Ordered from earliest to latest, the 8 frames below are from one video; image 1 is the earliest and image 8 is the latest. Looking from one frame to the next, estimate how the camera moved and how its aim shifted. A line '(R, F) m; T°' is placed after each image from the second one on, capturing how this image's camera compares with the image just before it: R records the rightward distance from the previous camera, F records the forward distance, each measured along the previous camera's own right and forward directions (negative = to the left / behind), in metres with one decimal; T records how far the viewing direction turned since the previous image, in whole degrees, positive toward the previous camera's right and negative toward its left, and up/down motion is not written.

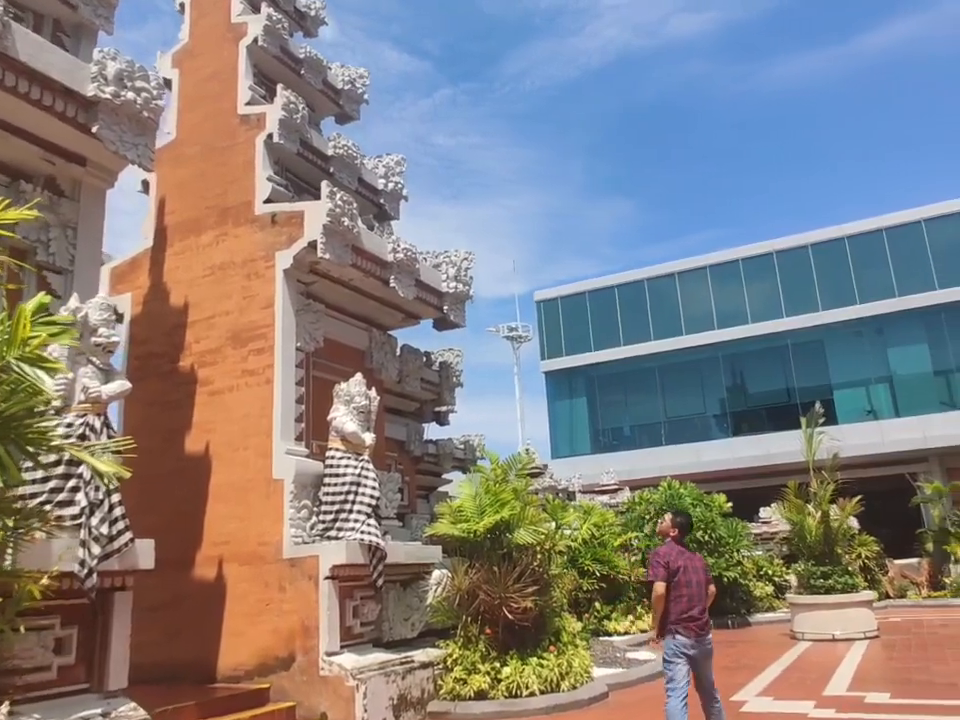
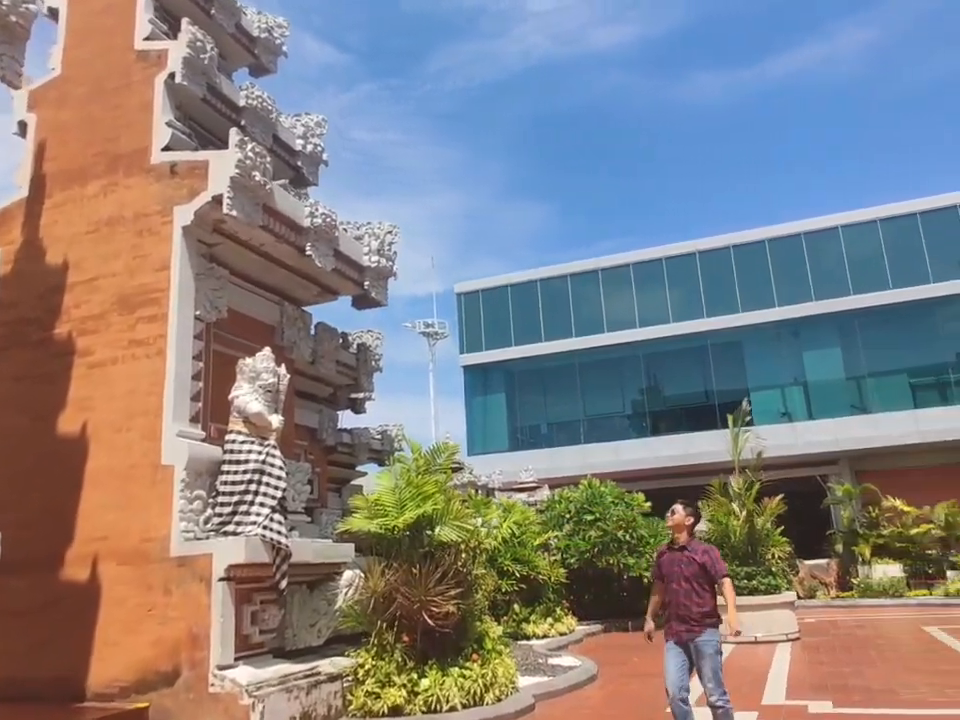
(-0.1, +0.9) m; +6°
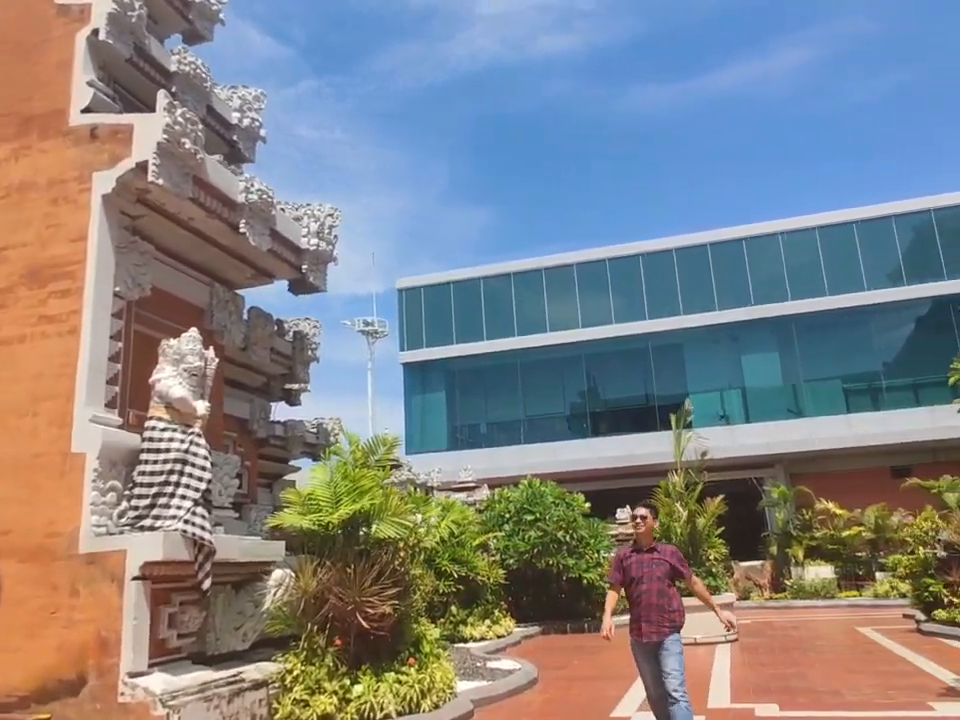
(0.0, +0.4) m; +4°
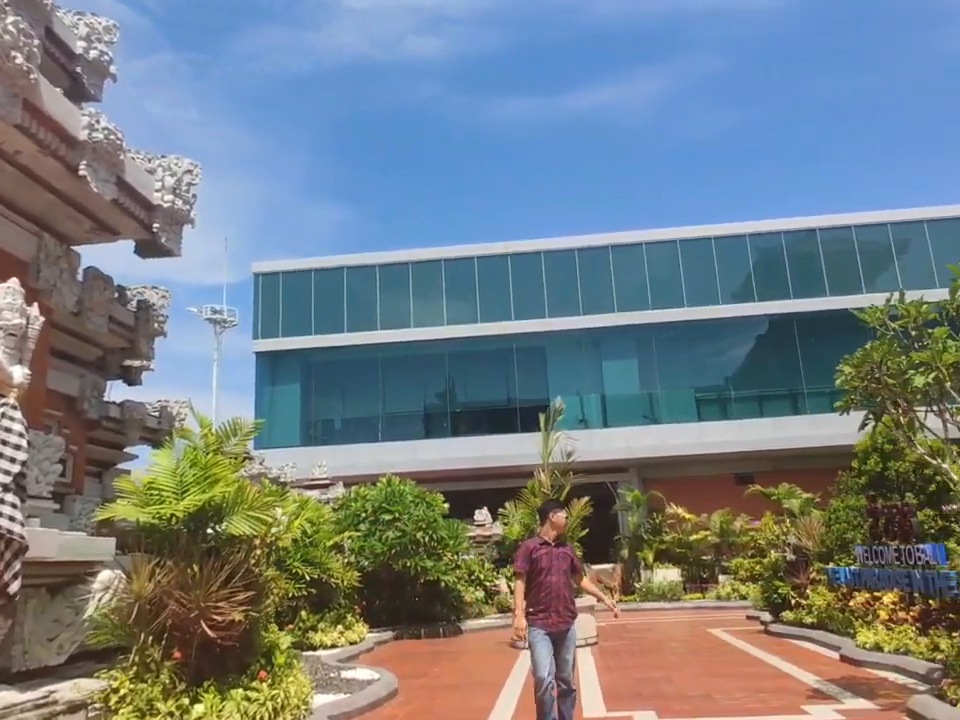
(-0.2, +0.7) m; +10°
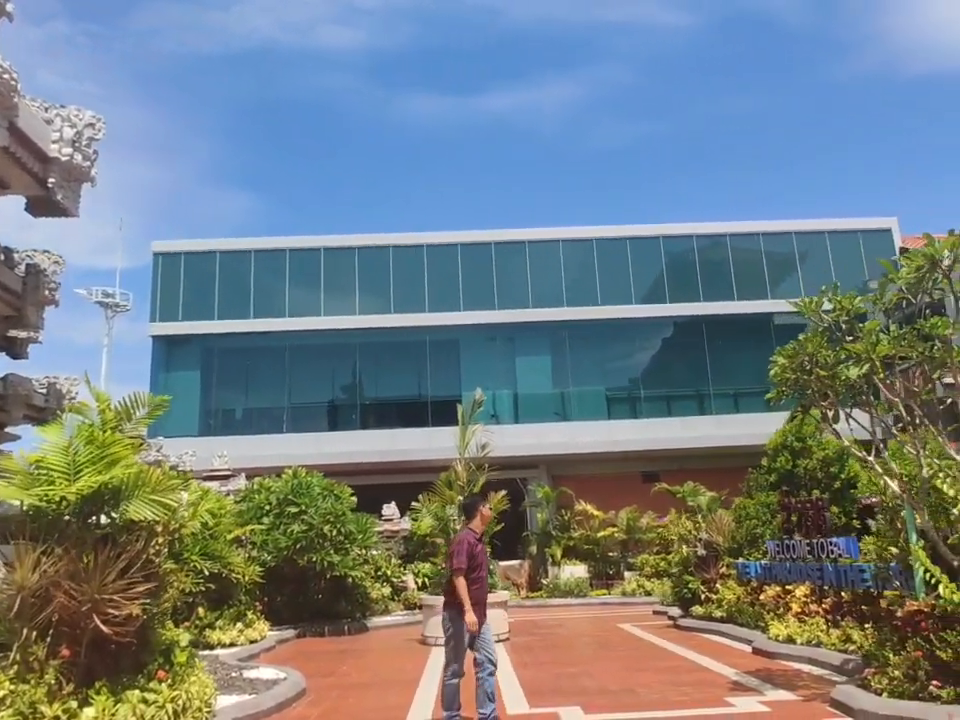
(-0.2, +0.4) m; +7°
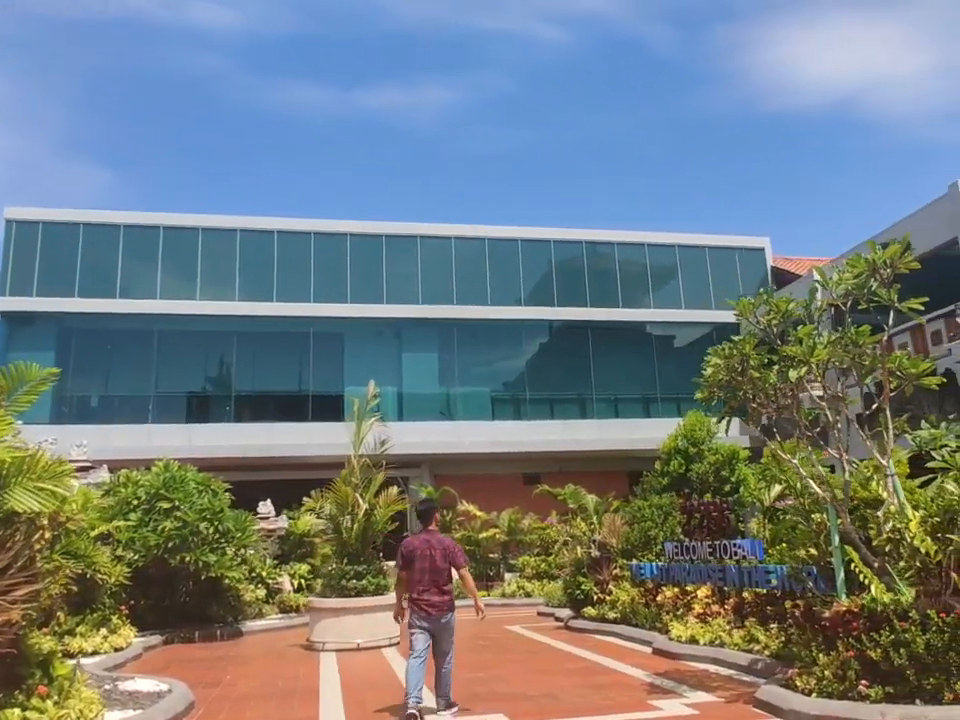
(-0.6, +0.5) m; +10°
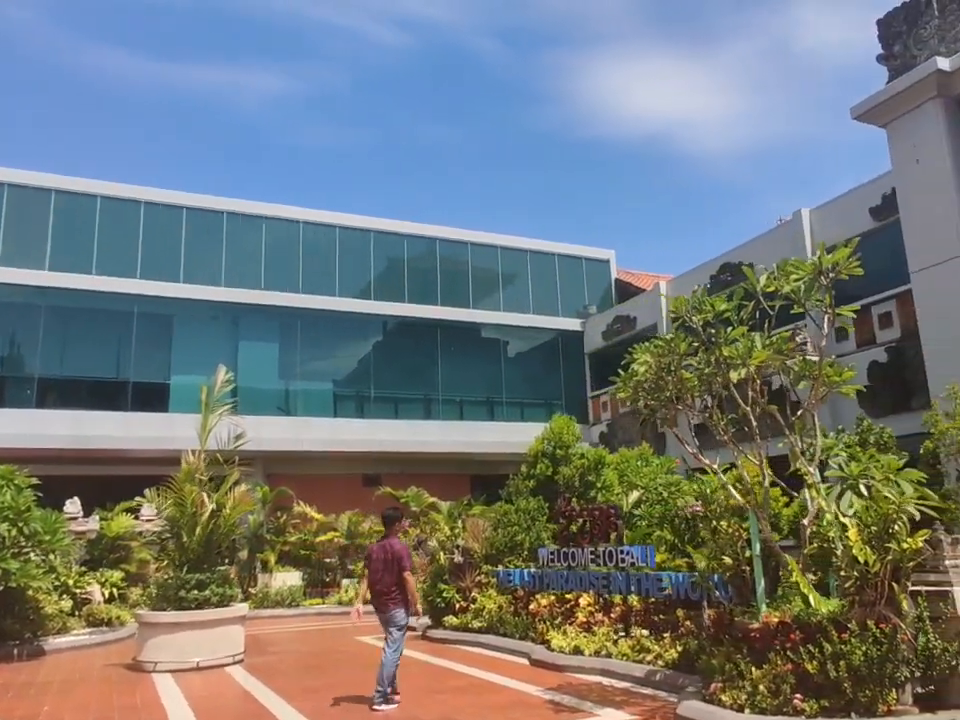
(-0.8, +0.9) m; +13°
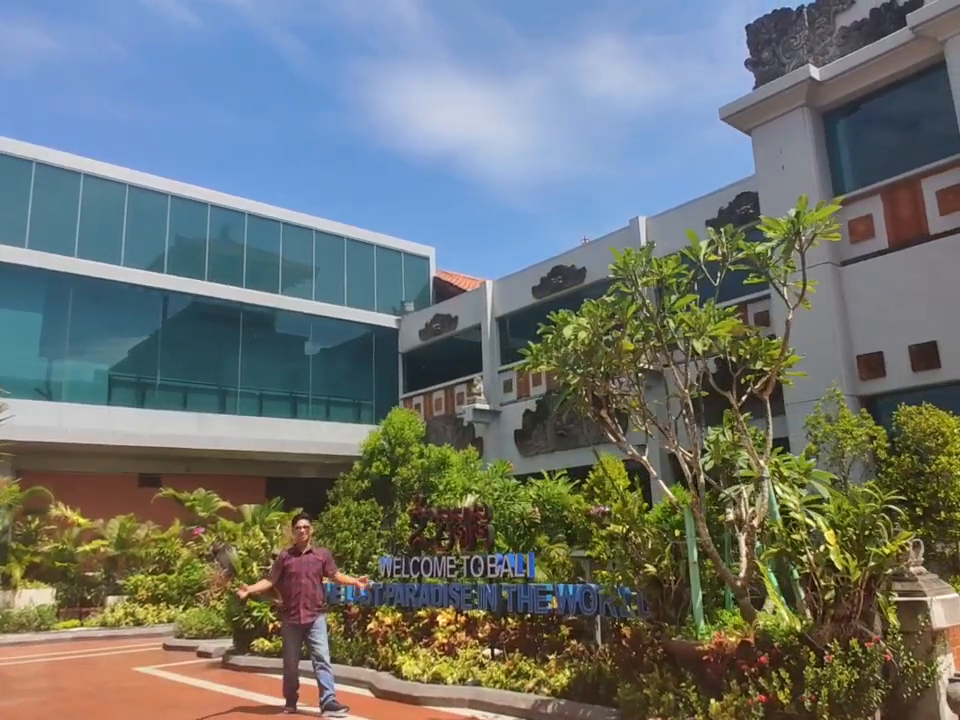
(-0.8, +1.6) m; +16°
